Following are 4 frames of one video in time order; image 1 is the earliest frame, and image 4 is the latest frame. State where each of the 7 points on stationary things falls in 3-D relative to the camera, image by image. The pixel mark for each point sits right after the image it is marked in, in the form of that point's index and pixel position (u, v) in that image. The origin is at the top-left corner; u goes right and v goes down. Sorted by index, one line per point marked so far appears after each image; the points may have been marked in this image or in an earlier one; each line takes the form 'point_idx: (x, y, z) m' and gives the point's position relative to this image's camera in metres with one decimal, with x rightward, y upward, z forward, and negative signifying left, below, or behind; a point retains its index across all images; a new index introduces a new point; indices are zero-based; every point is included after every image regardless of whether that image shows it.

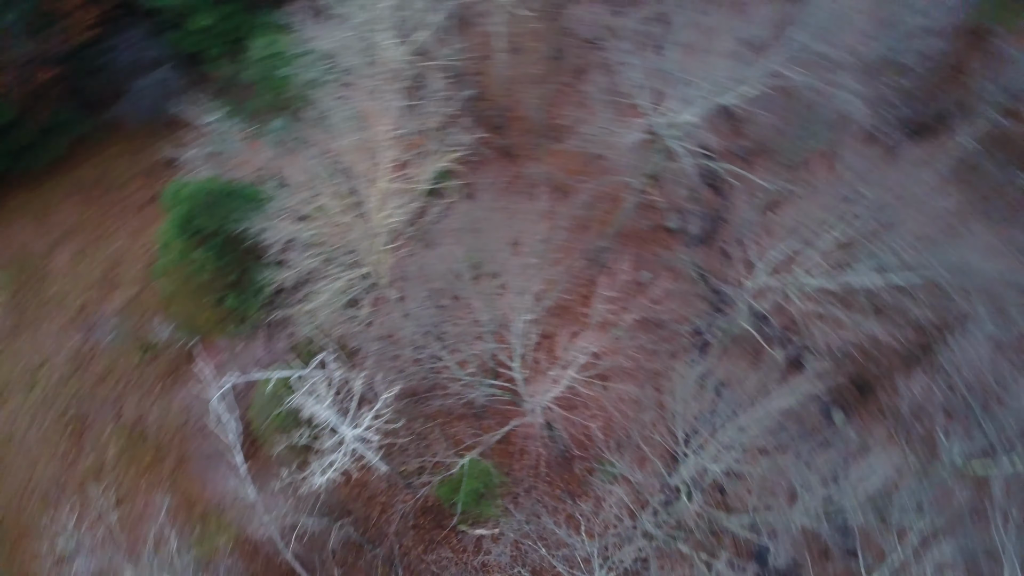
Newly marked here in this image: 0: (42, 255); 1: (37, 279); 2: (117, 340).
0: (-10.3, +0.7, +17.9) m
1: (-10.2, +0.1, +17.7) m
2: (-8.2, -1.1, +17.0) m
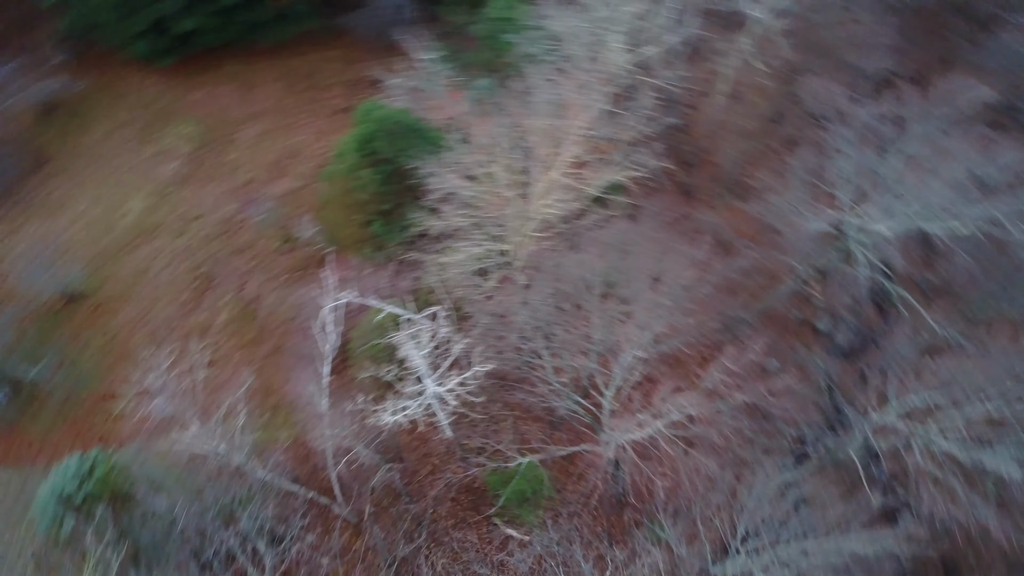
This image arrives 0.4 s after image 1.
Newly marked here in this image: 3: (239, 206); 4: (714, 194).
0: (-6.4, +3.9, +19.1) m
1: (-6.7, +3.3, +18.9) m
2: (-5.3, +1.4, +18.0) m
3: (-6.1, +1.8, +18.2) m
4: (+4.0, +1.9, +16.3) m
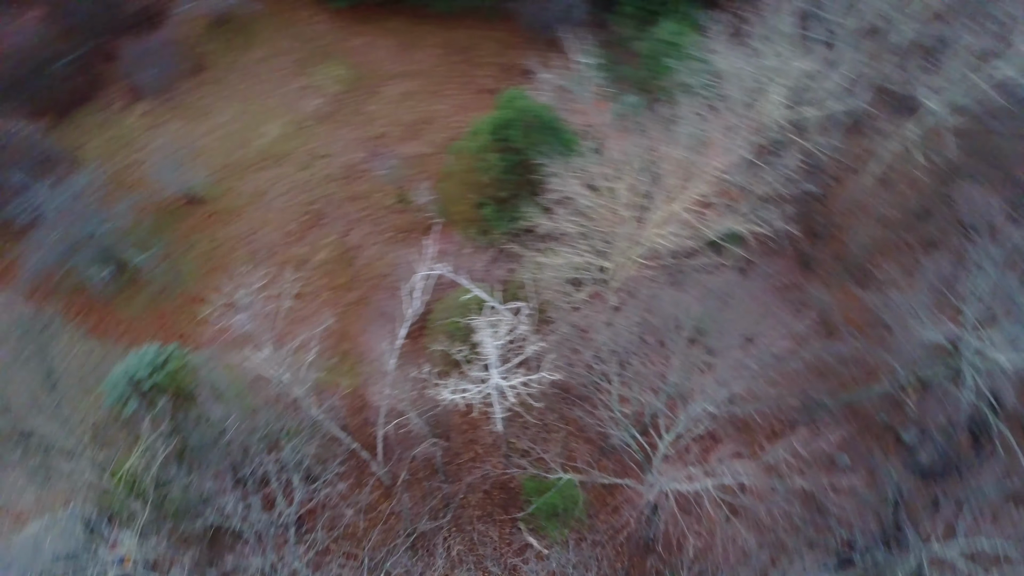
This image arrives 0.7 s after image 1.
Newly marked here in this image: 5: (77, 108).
0: (-3.0, +5.1, +19.6) m
1: (-3.4, +4.6, +19.4) m
2: (-2.8, +2.5, +18.3) m
3: (-3.3, +3.0, +18.7) m
4: (+6.1, +0.3, +15.7) m
5: (-13.2, +5.5, +25.5) m
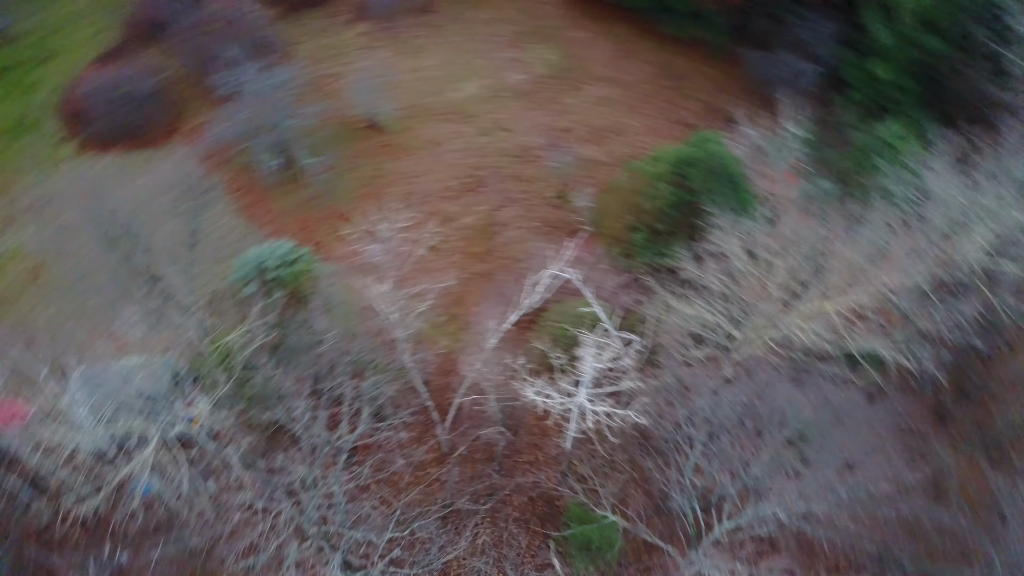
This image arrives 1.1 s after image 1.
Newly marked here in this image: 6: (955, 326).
0: (+1.9, +5.1, +19.6) m
1: (+1.4, +4.9, +19.4) m
2: (+1.0, +2.6, +18.4) m
3: (+0.7, +3.3, +18.8) m
4: (+8.0, -2.5, +14.5) m
5: (-6.4, +9.1, +26.9) m
6: (+7.6, -0.6, +14.2) m
